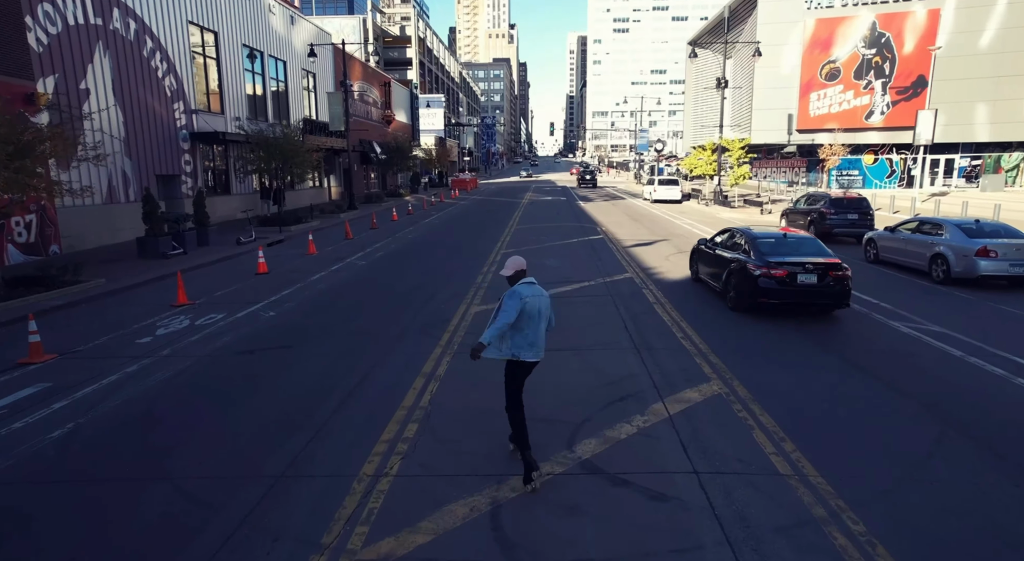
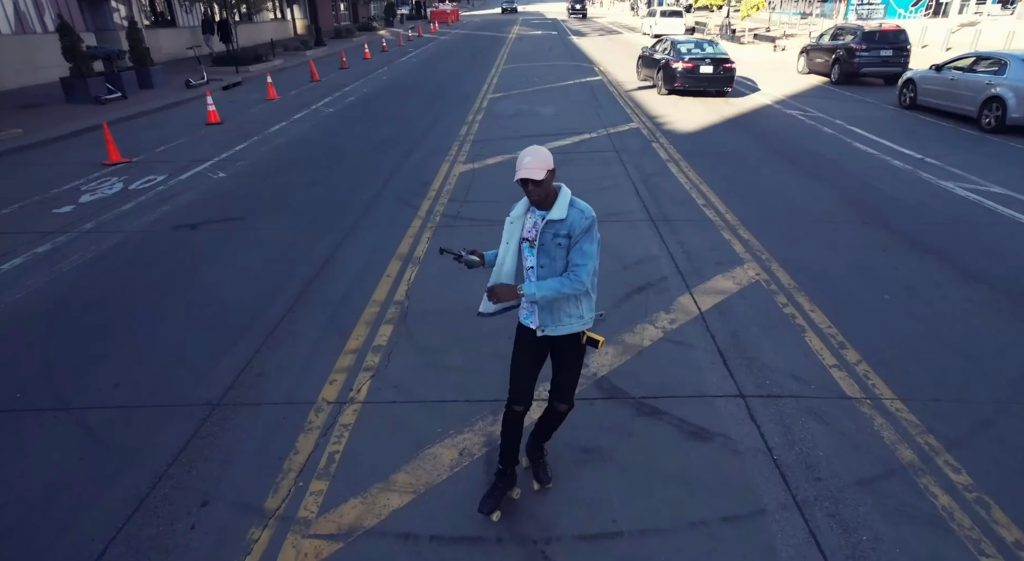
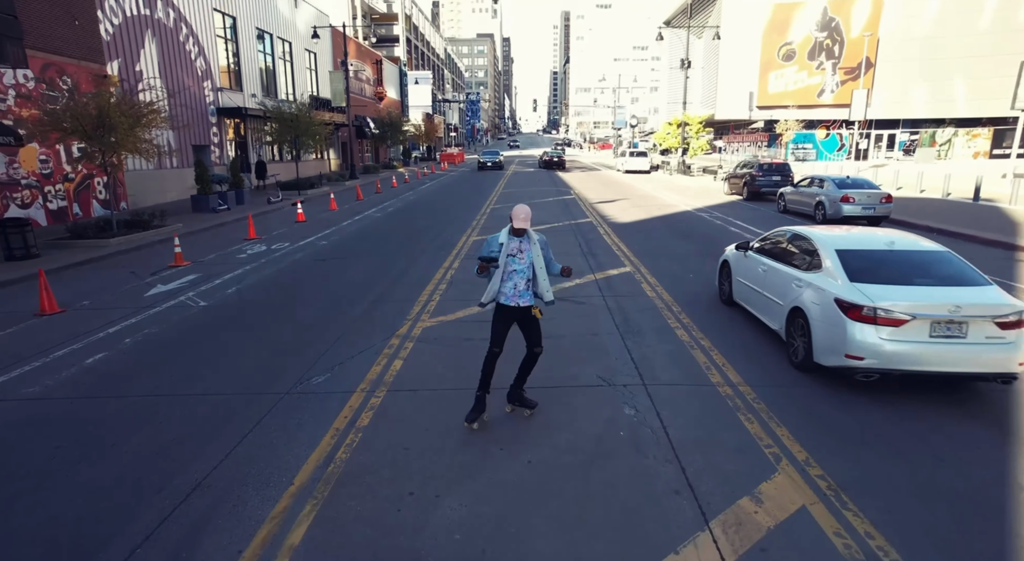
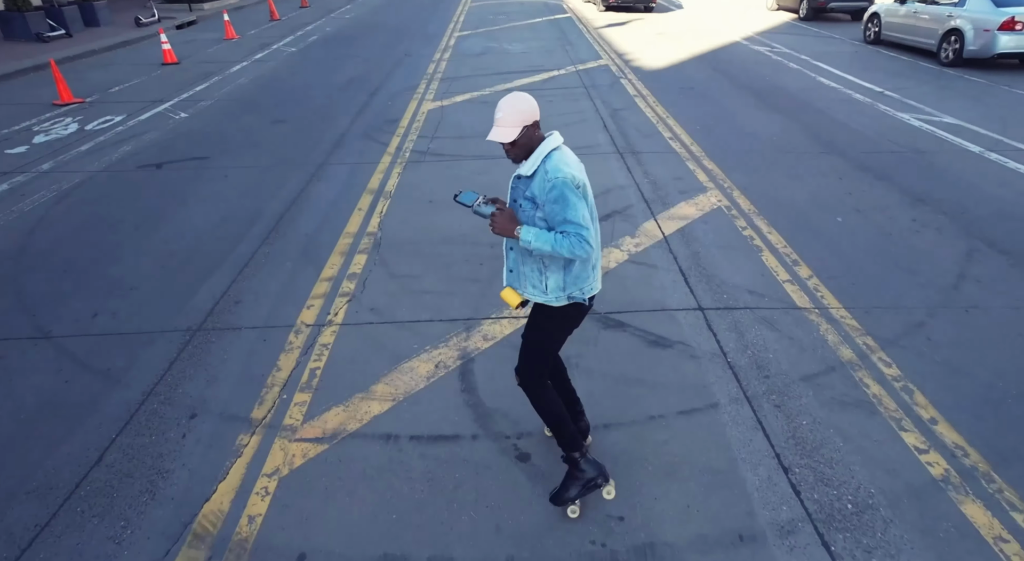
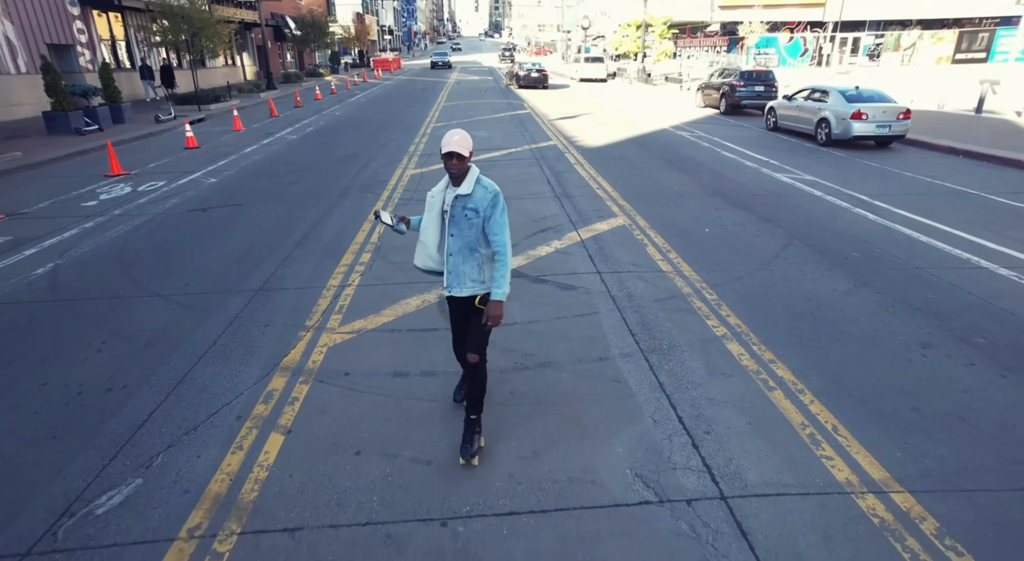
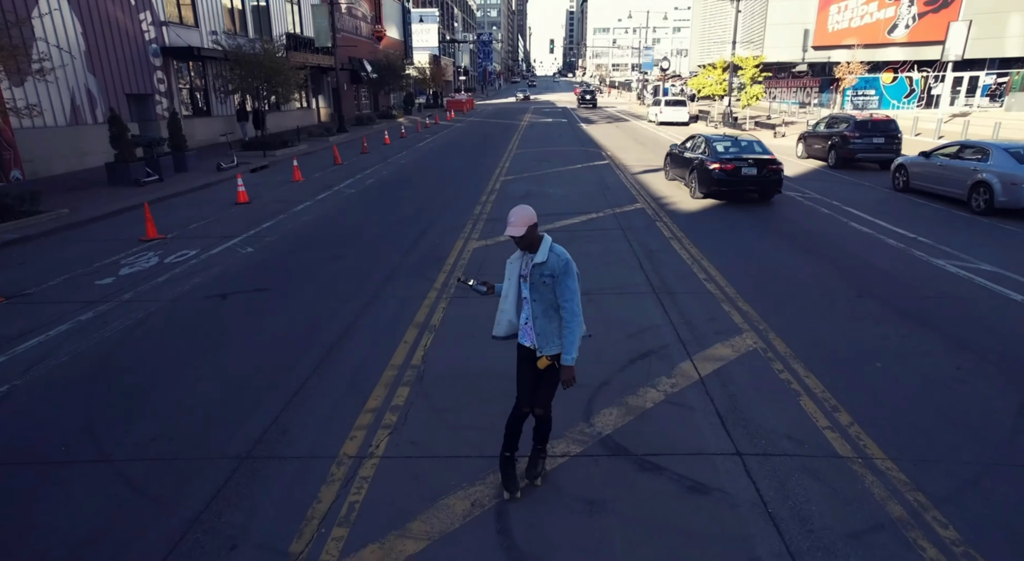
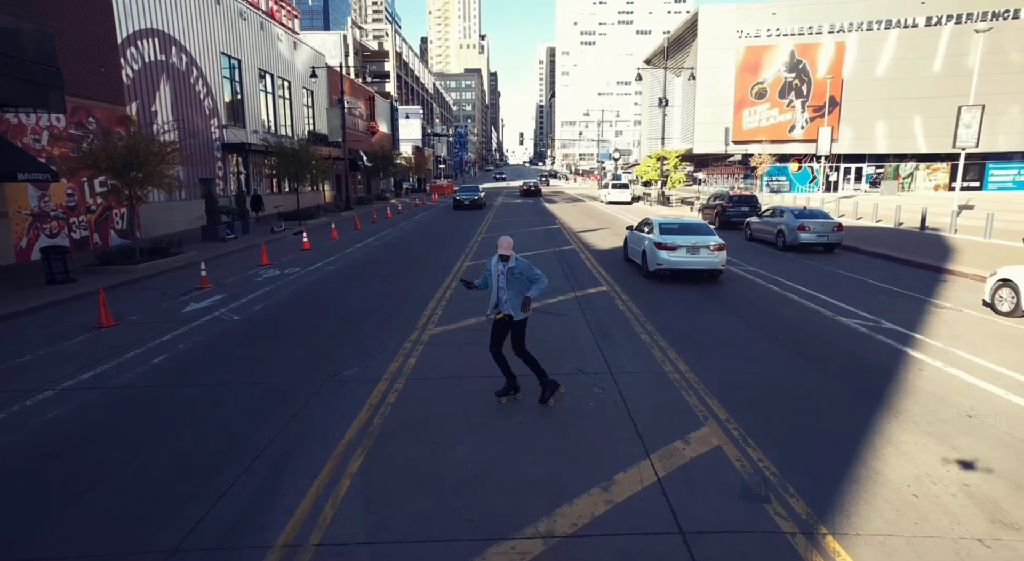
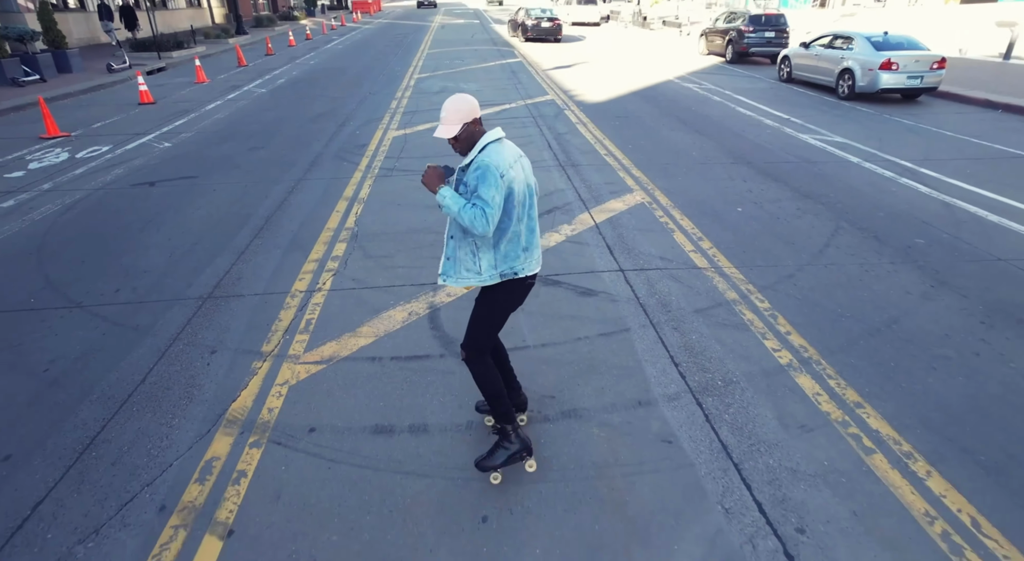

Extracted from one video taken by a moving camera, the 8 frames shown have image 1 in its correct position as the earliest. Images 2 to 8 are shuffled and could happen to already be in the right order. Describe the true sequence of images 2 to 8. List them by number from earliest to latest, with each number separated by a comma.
6, 2, 4, 8, 5, 3, 7
